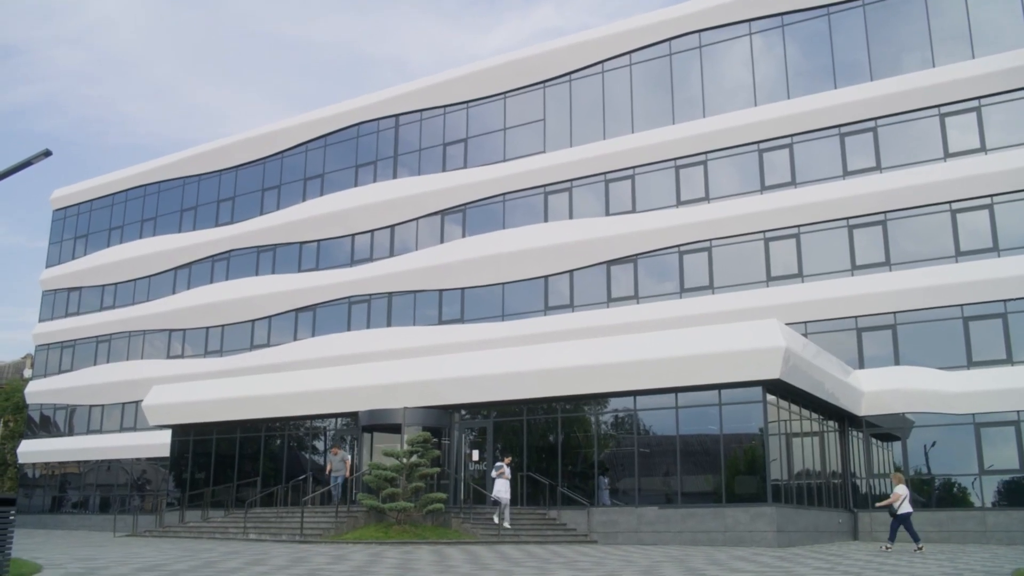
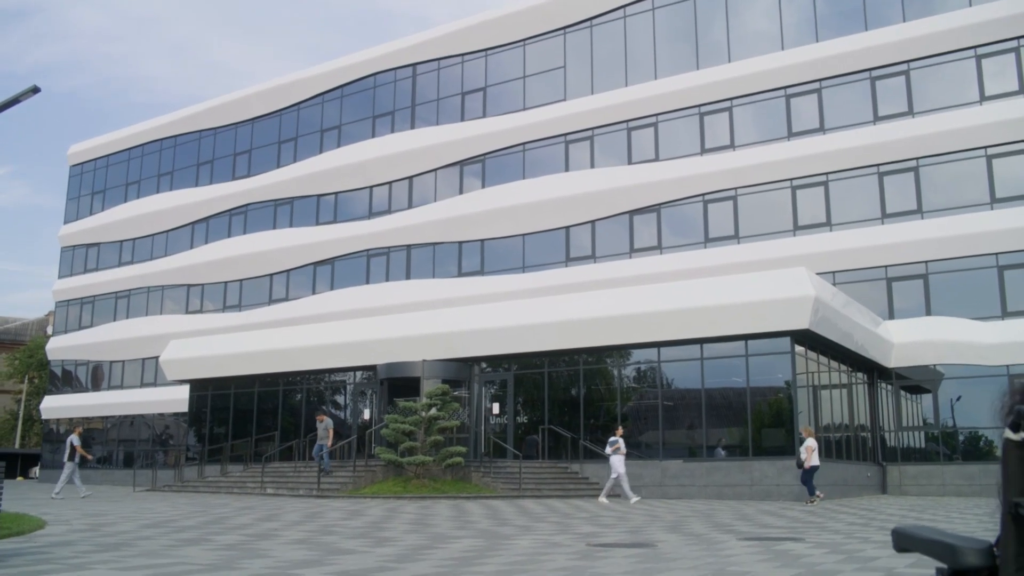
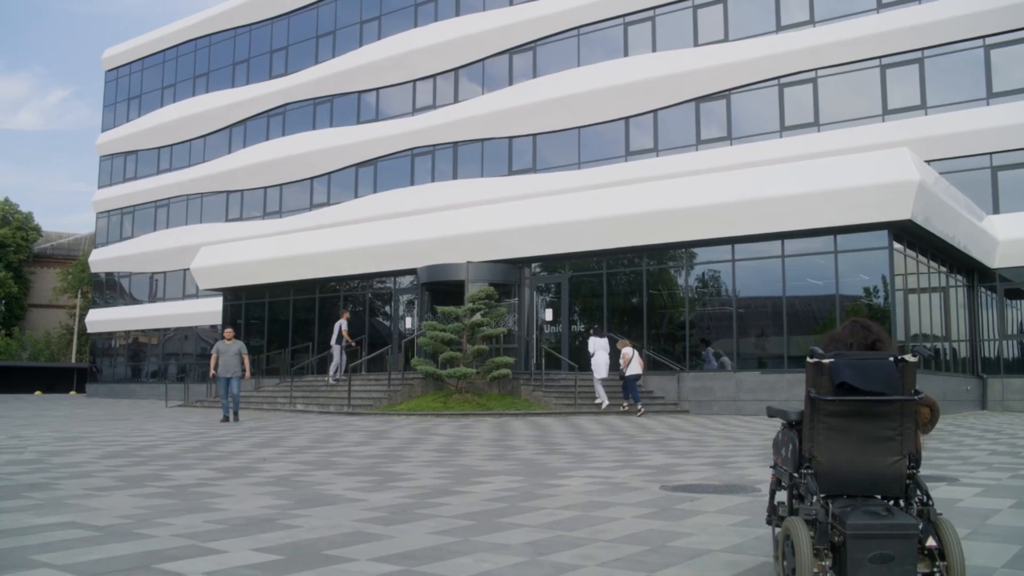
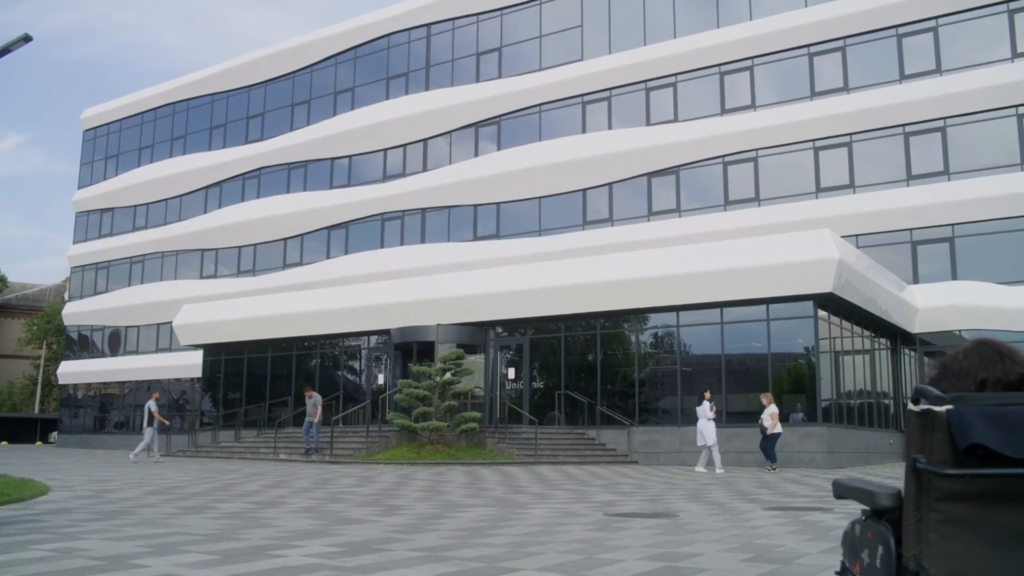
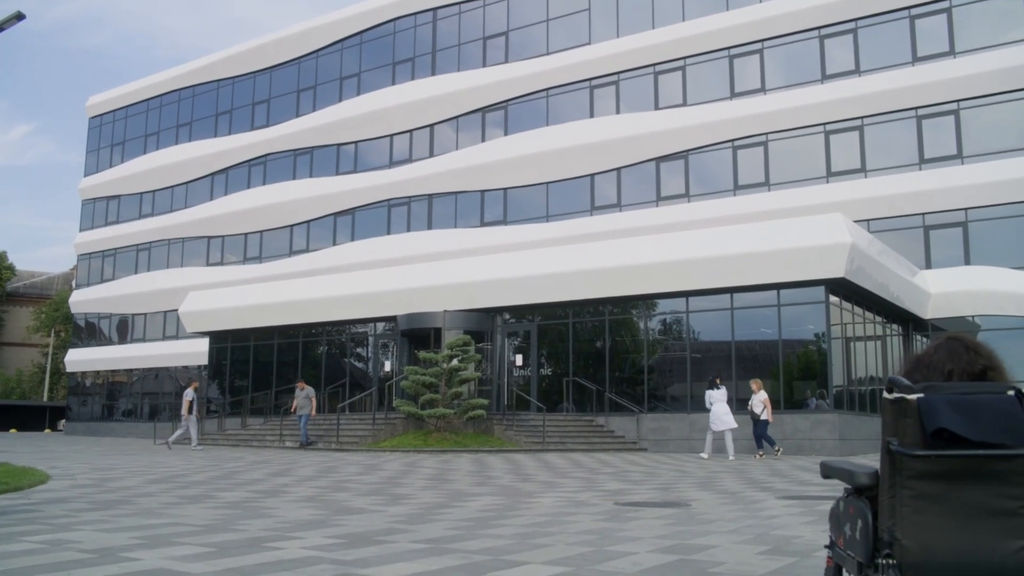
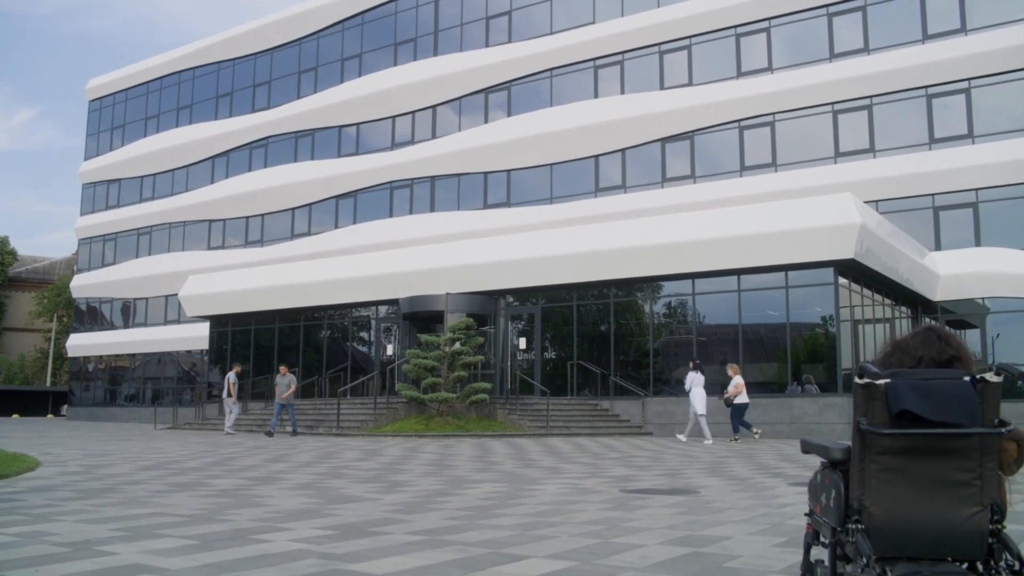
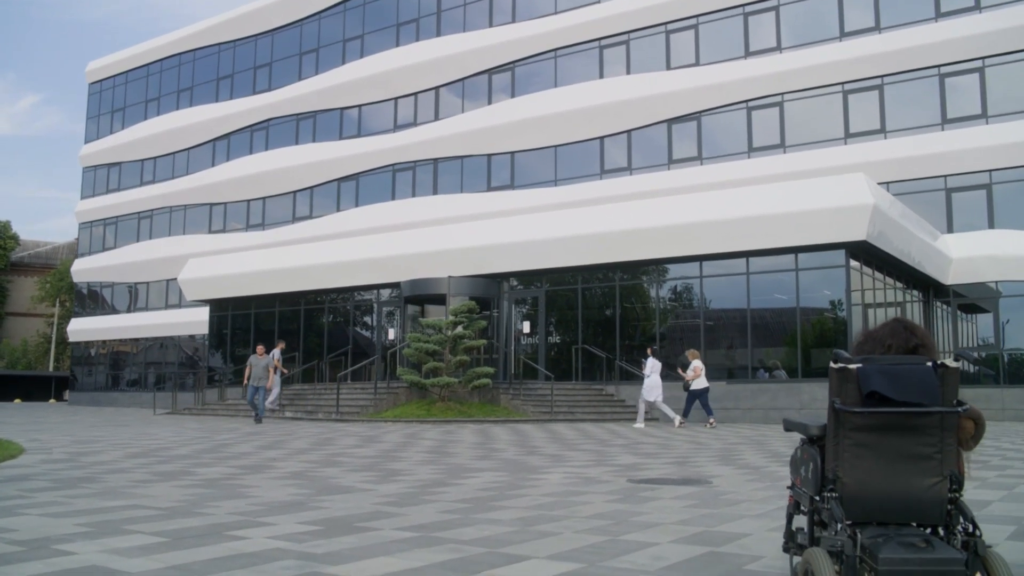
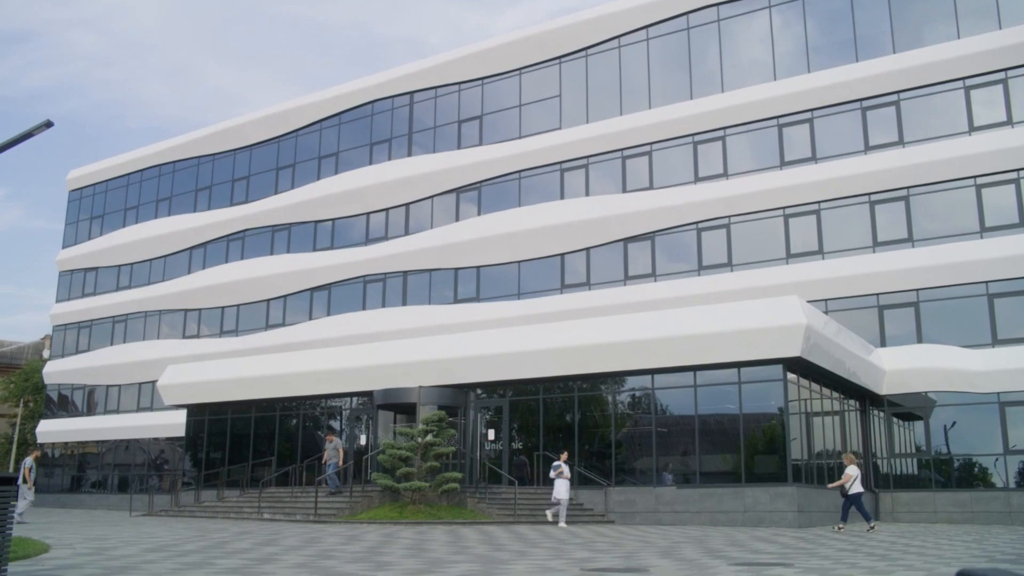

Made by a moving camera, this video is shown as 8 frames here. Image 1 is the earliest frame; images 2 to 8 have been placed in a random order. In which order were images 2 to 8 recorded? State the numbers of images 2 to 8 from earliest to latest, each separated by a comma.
8, 2, 4, 5, 6, 7, 3
